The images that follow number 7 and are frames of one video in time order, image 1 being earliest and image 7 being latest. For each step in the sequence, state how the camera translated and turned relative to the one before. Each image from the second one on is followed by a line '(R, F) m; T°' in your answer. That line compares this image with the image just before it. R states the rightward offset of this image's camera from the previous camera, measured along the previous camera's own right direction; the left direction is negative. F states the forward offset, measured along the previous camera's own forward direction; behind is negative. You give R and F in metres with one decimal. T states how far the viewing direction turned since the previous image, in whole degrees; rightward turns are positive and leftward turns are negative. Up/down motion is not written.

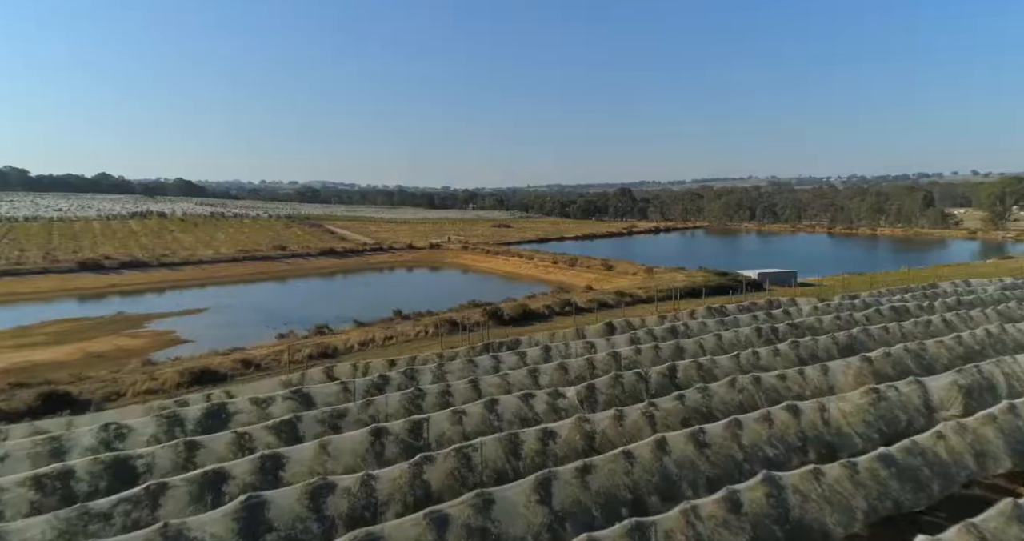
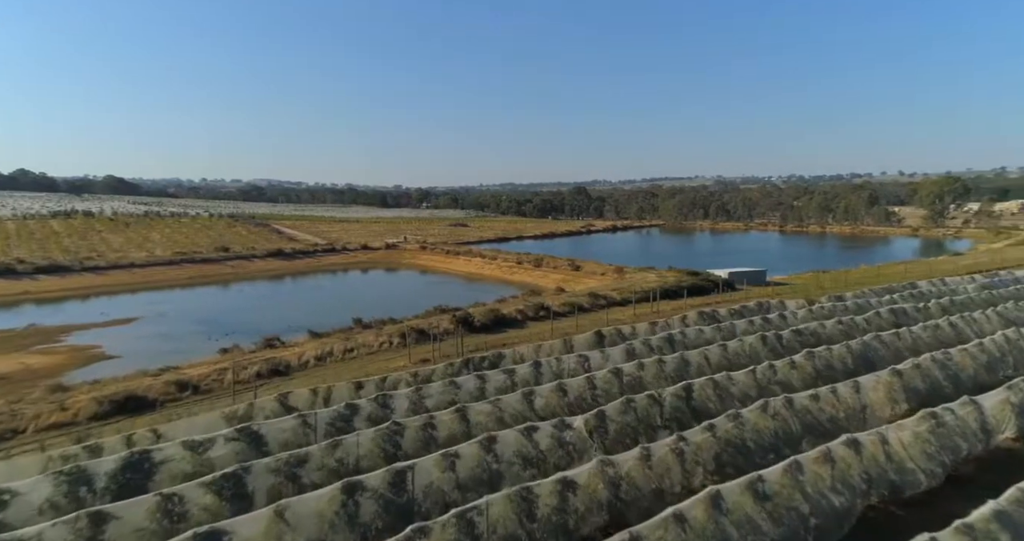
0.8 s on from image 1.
(-0.7, +1.9) m; +5°
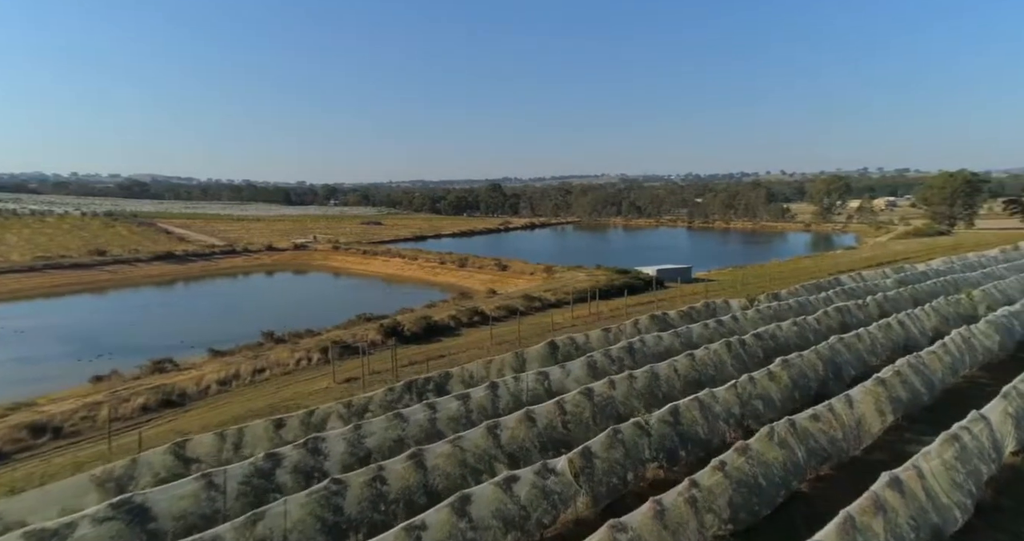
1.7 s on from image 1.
(-0.7, +1.9) m; +8°
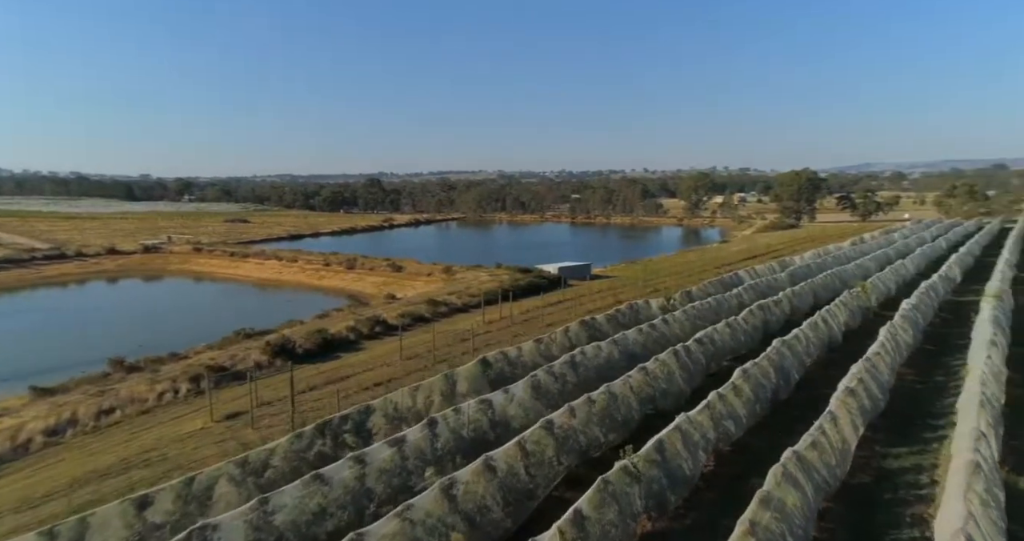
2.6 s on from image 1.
(-0.9, +2.1) m; +12°
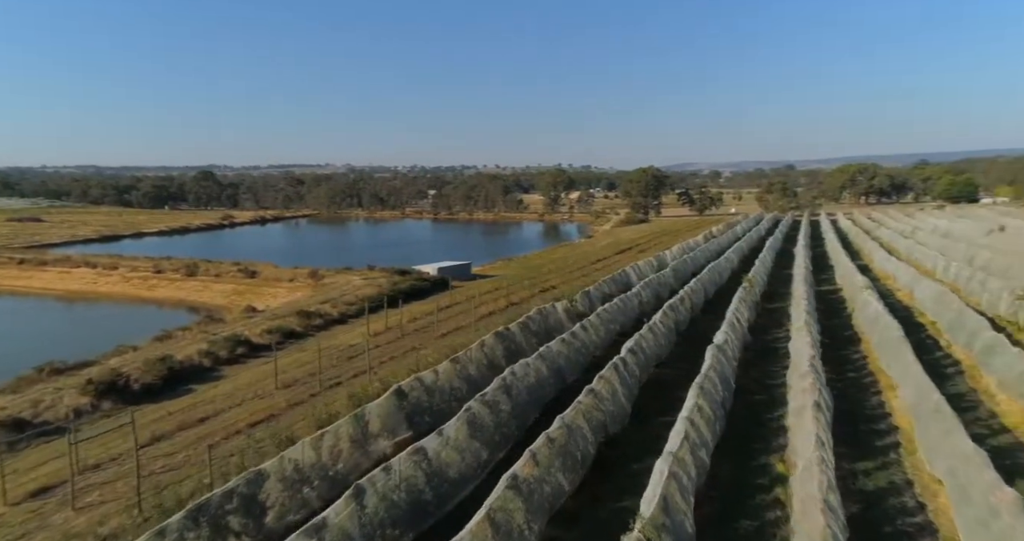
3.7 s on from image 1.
(-1.1, +2.2) m; +14°
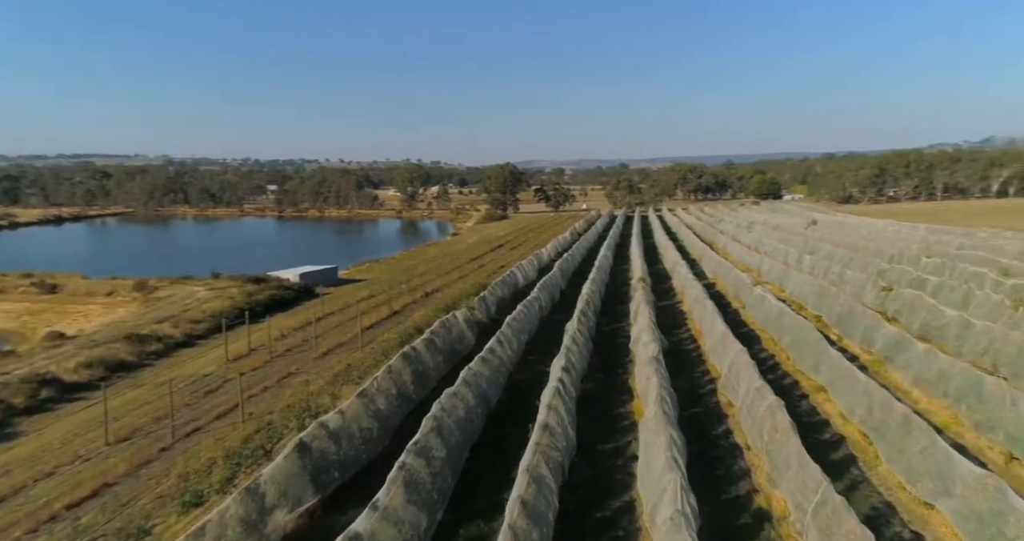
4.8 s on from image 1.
(-1.2, +2.0) m; +14°
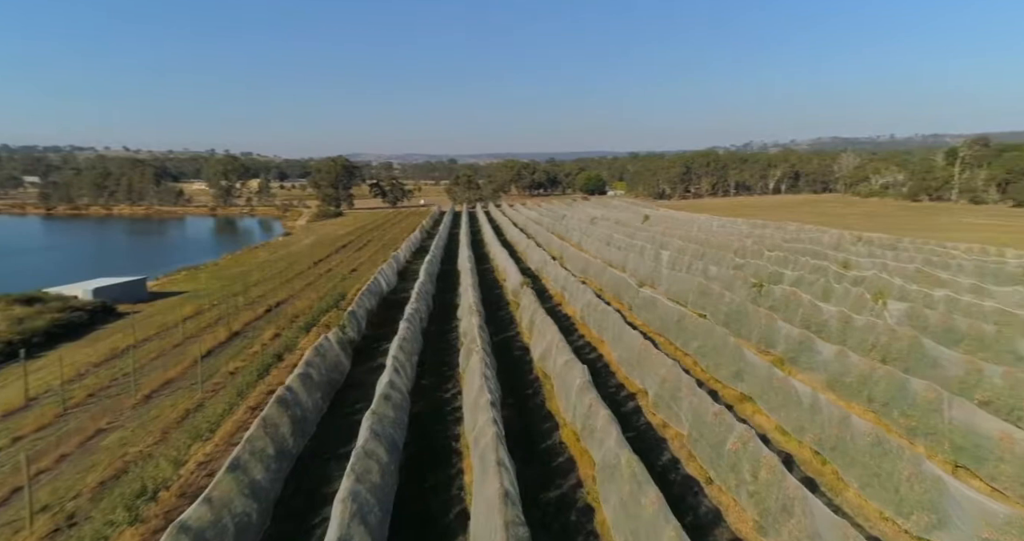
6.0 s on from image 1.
(-1.3, +2.3) m; +16°
